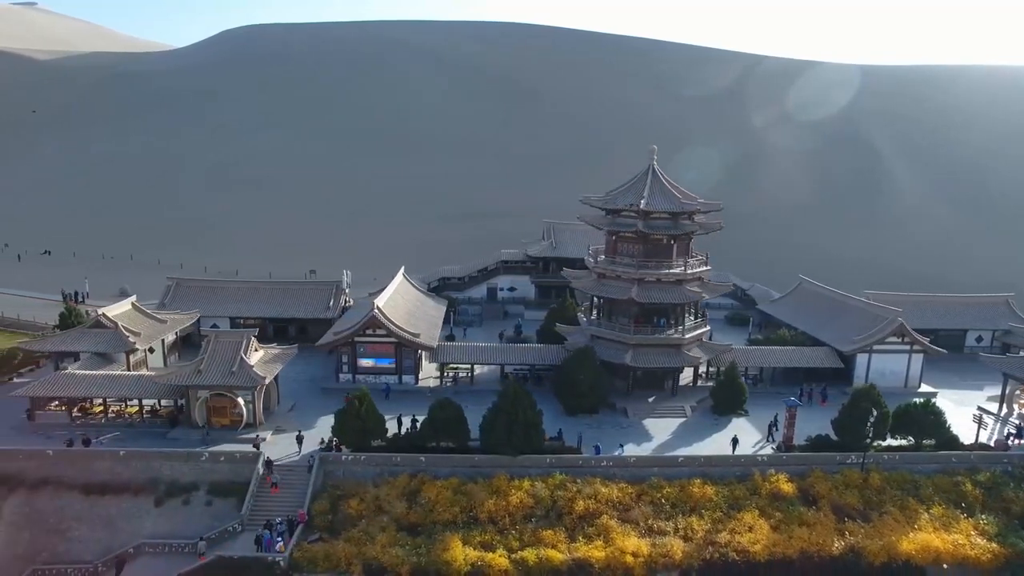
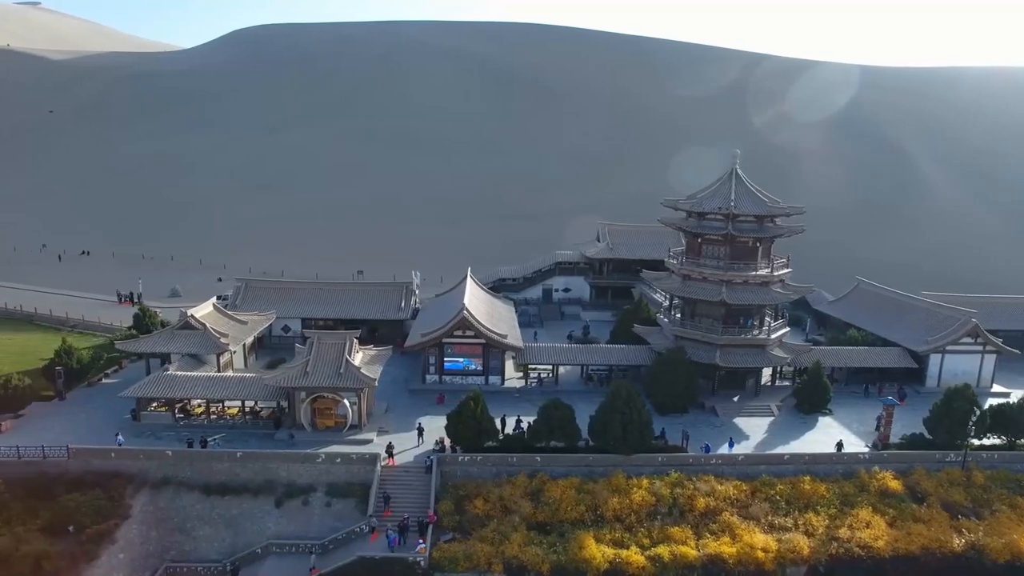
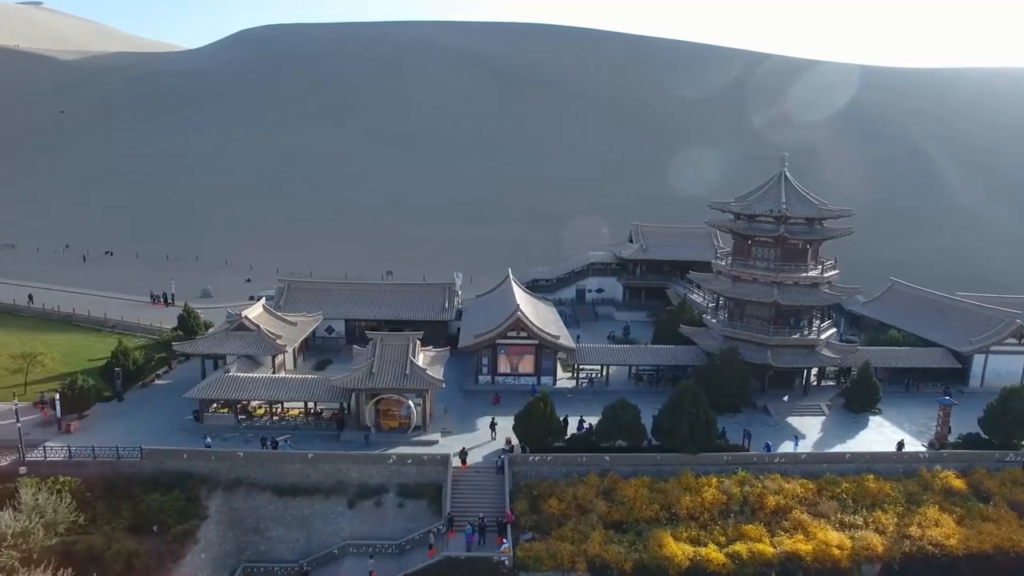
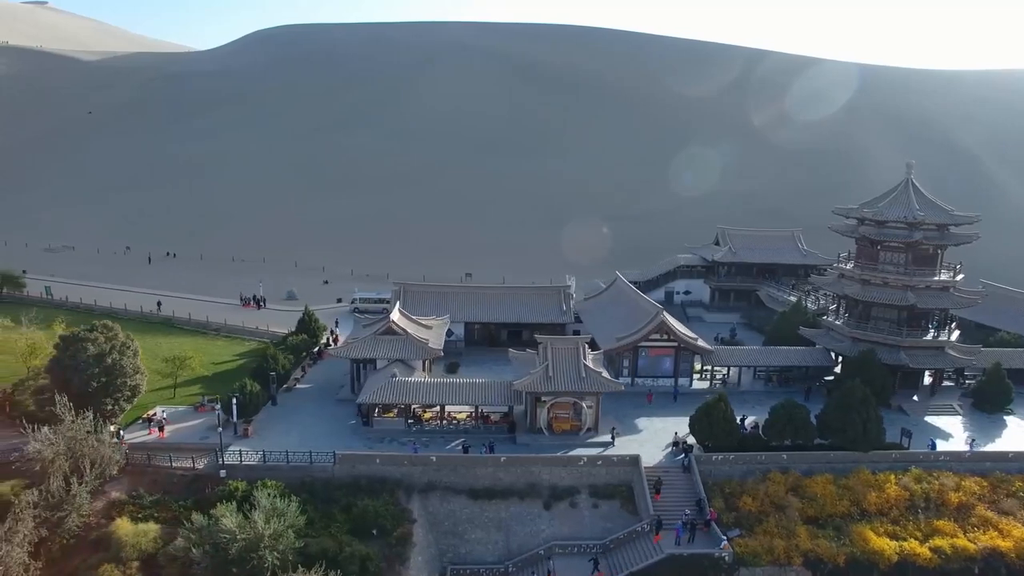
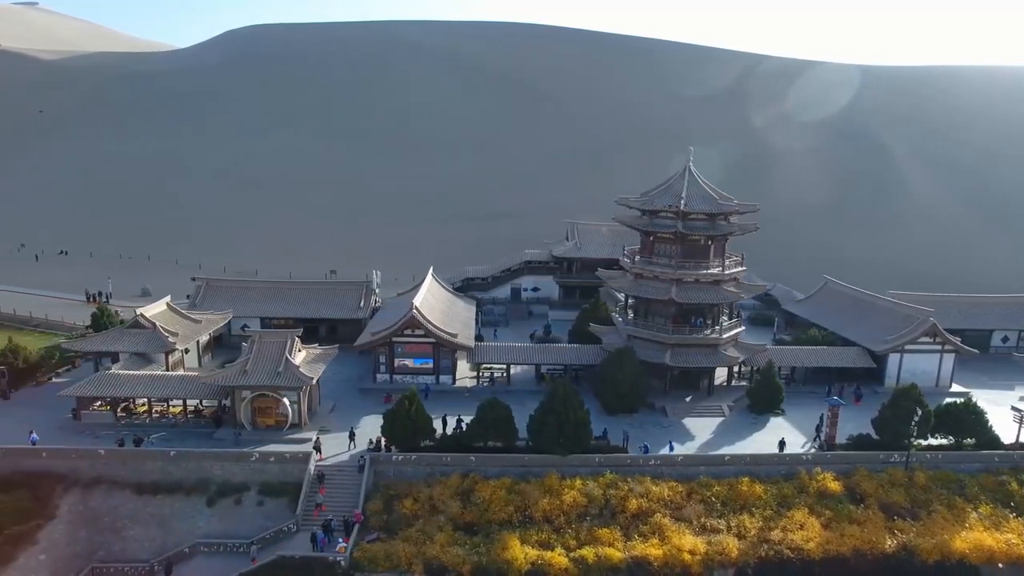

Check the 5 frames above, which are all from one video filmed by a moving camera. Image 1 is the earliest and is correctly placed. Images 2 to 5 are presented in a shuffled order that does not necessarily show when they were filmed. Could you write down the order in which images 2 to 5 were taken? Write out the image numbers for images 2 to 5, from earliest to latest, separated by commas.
5, 2, 3, 4
